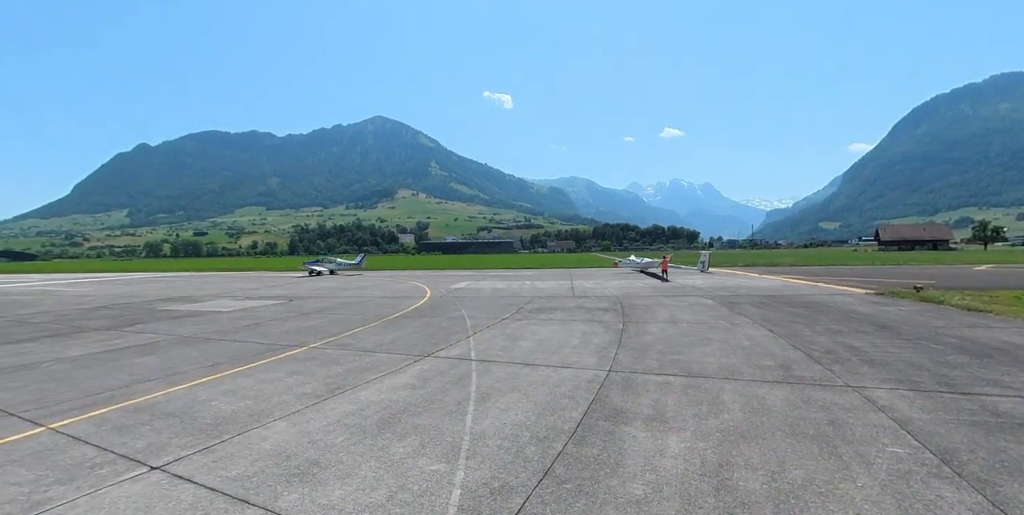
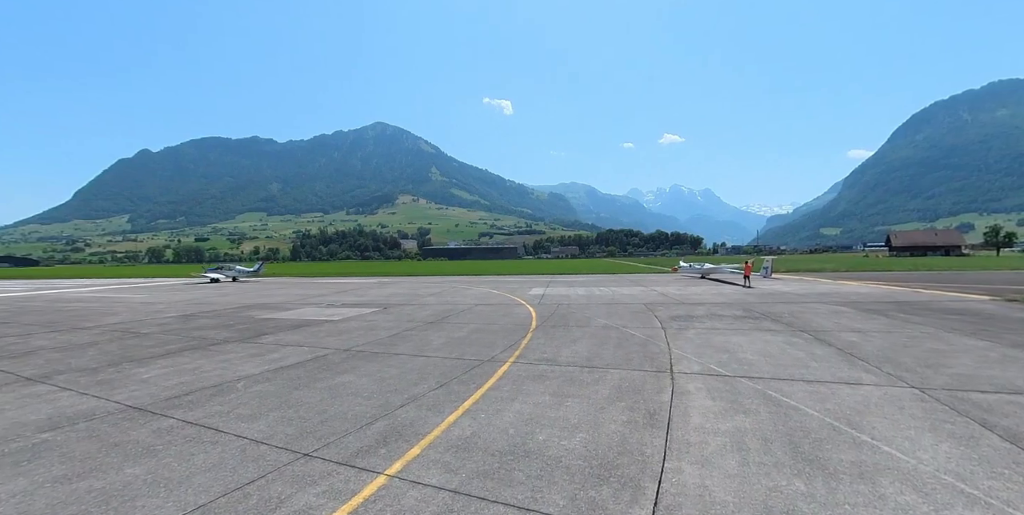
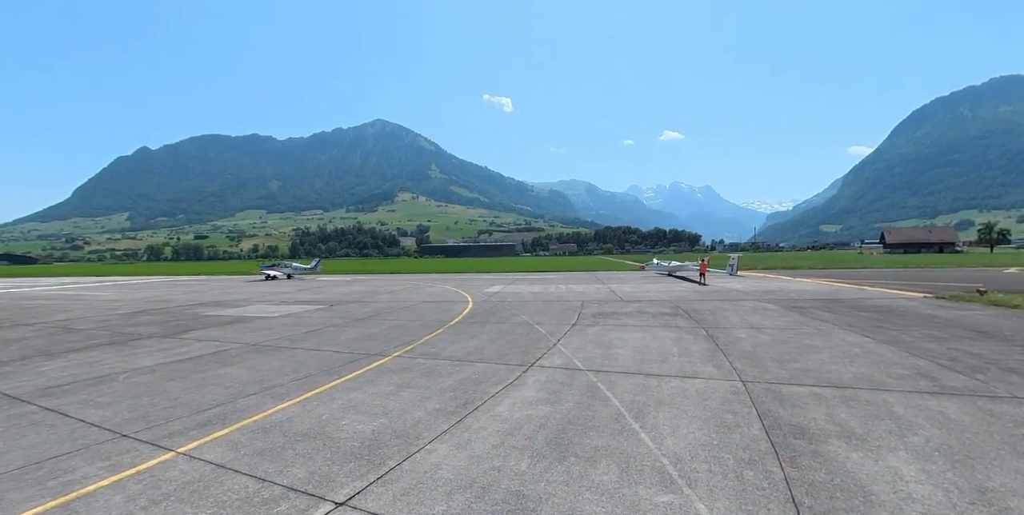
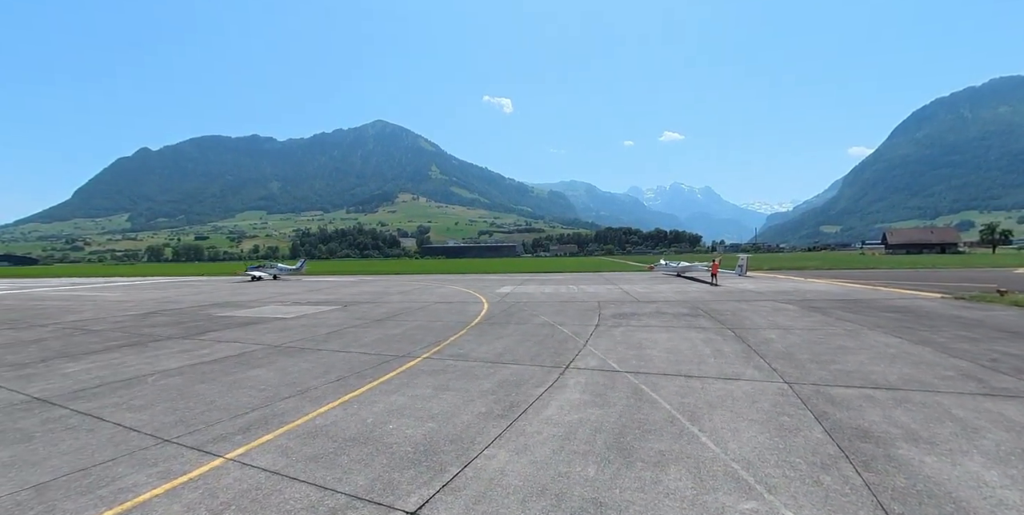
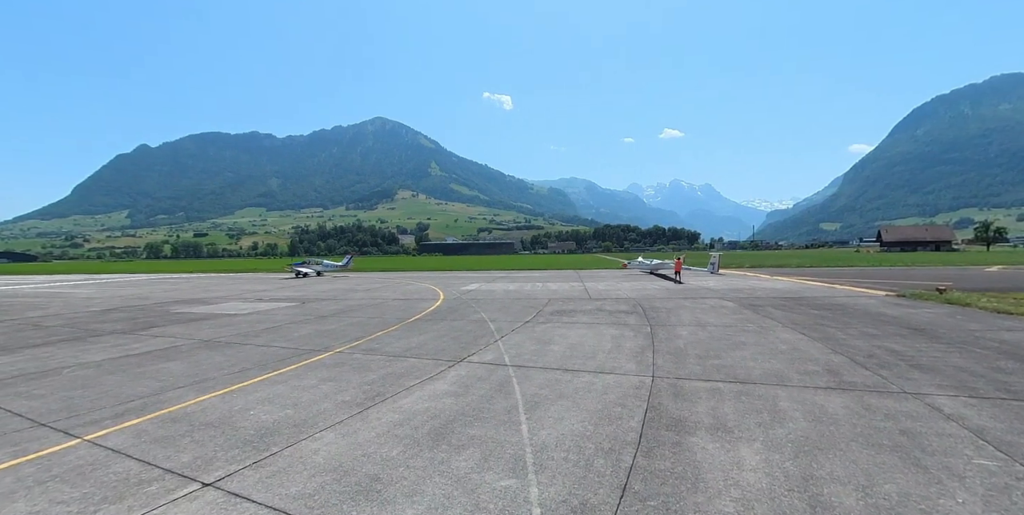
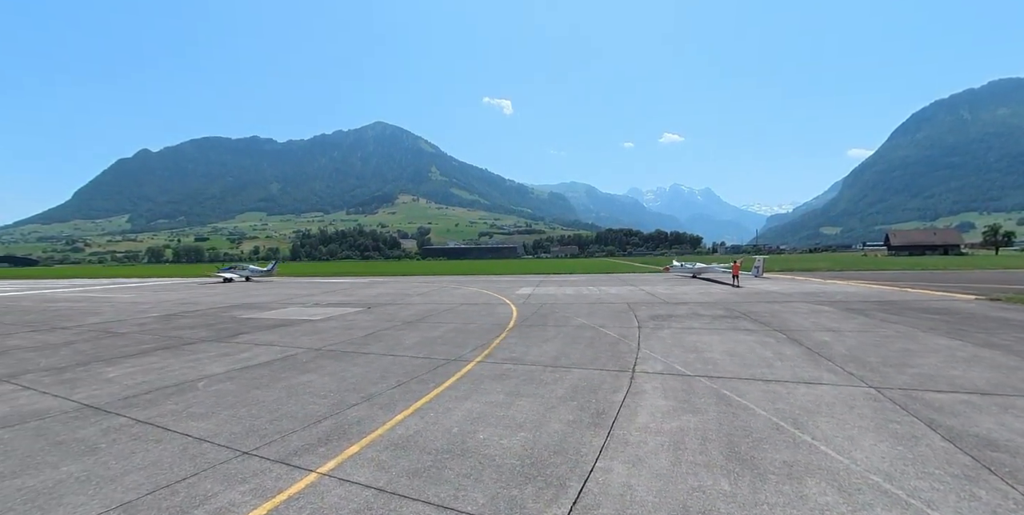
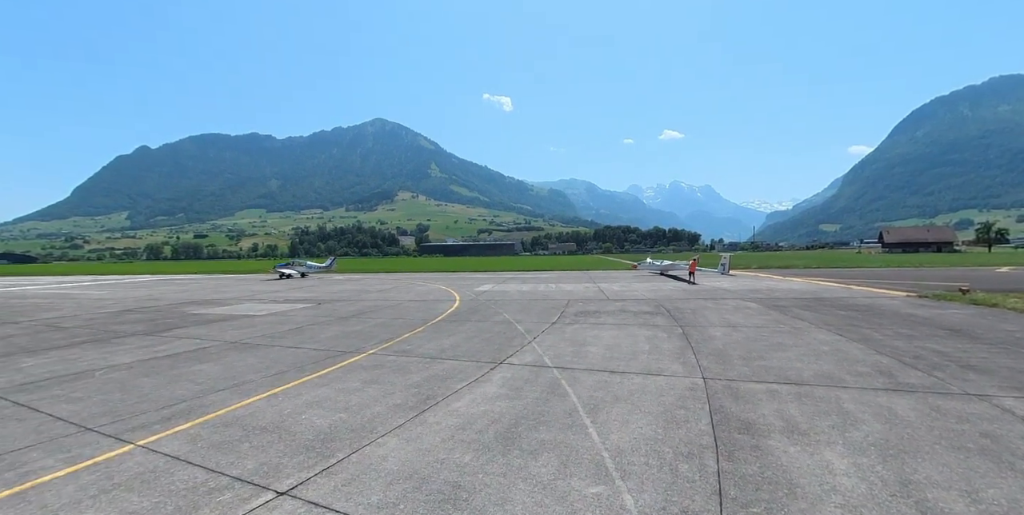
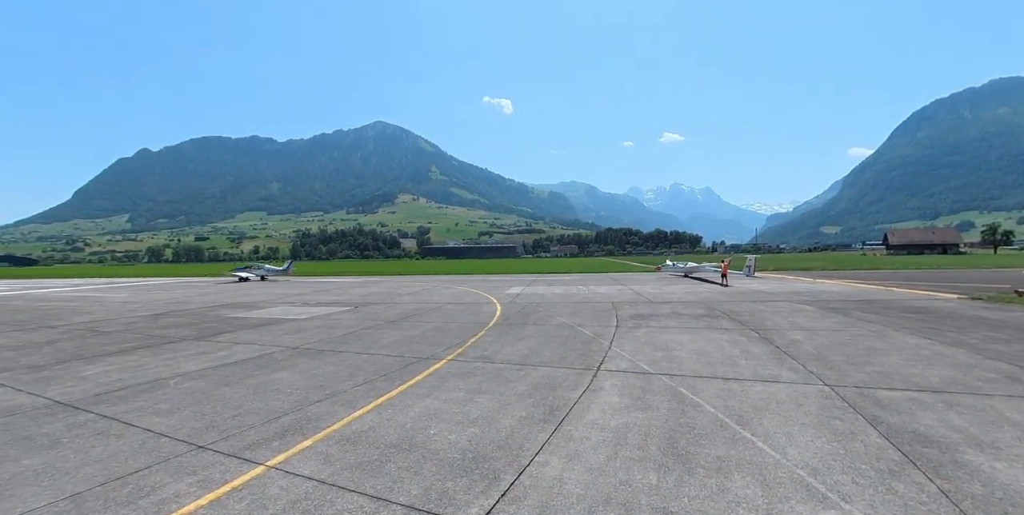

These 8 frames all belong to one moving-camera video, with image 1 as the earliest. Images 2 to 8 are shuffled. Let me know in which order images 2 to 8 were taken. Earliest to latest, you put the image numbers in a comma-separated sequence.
5, 7, 3, 4, 8, 6, 2
